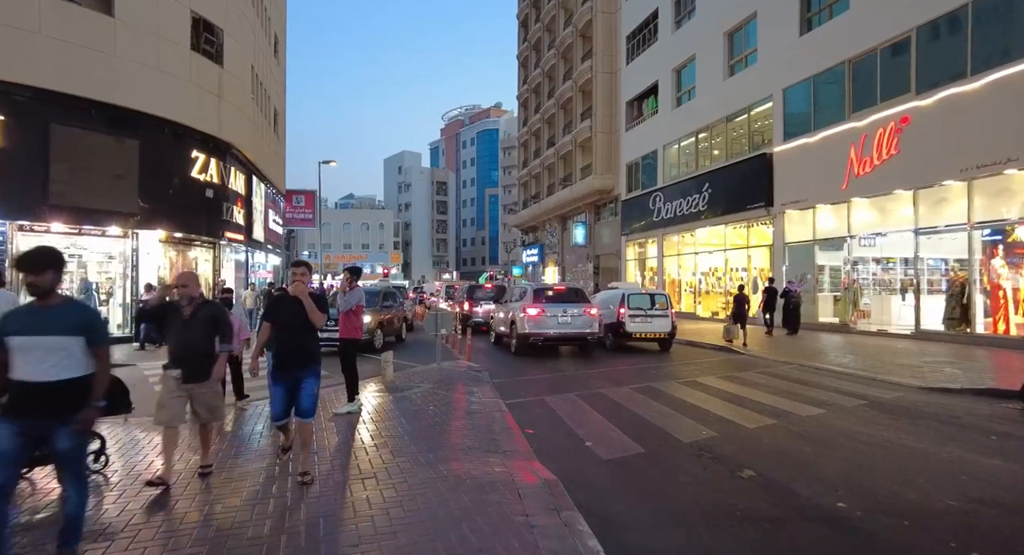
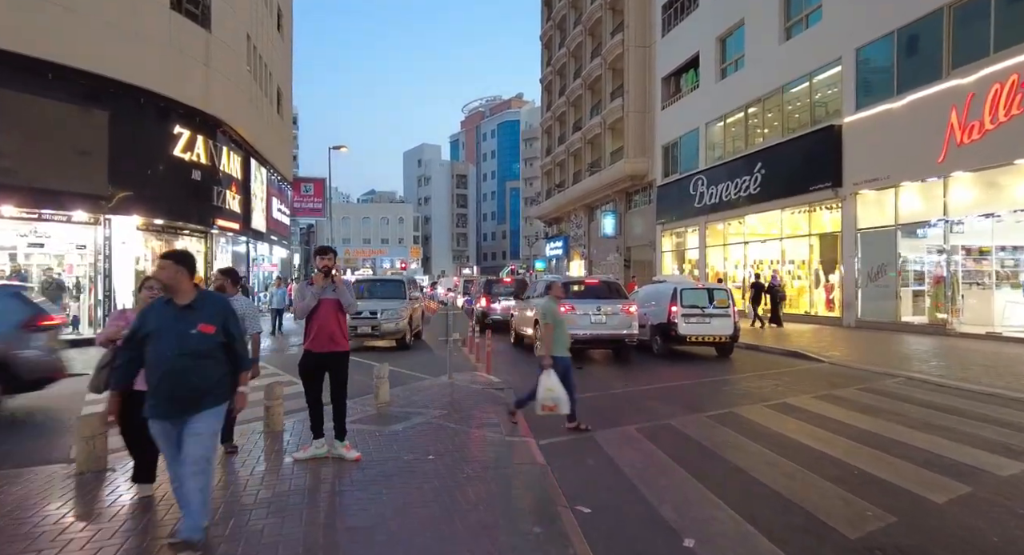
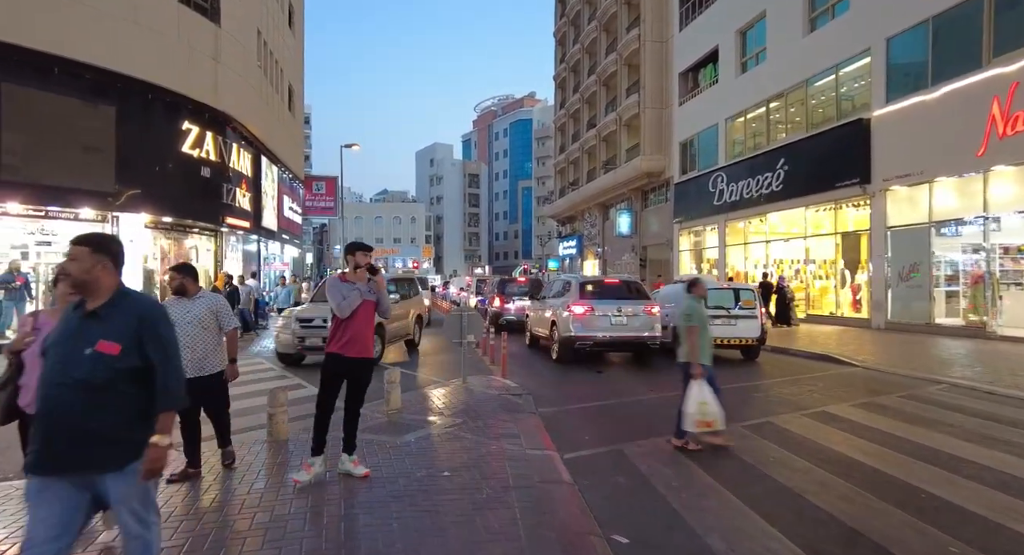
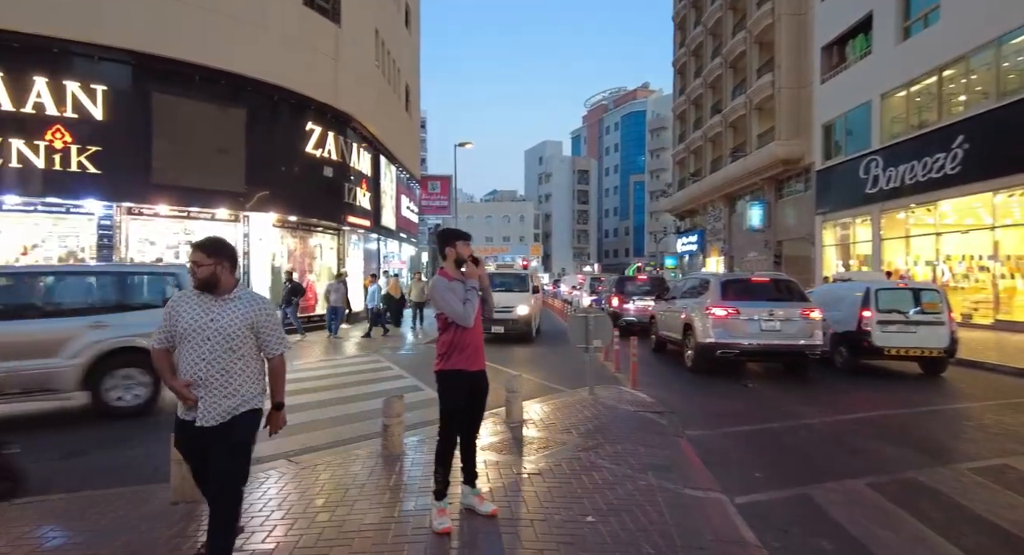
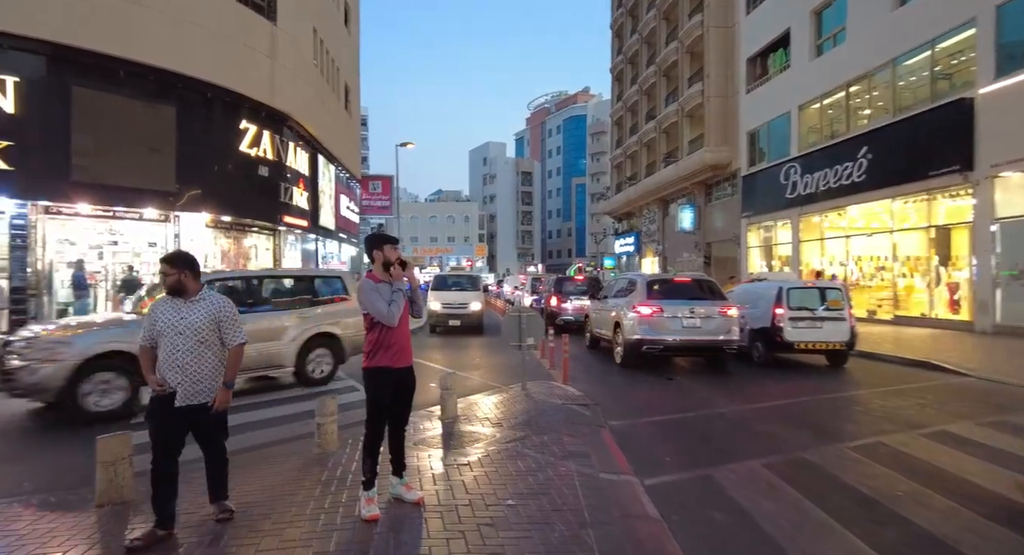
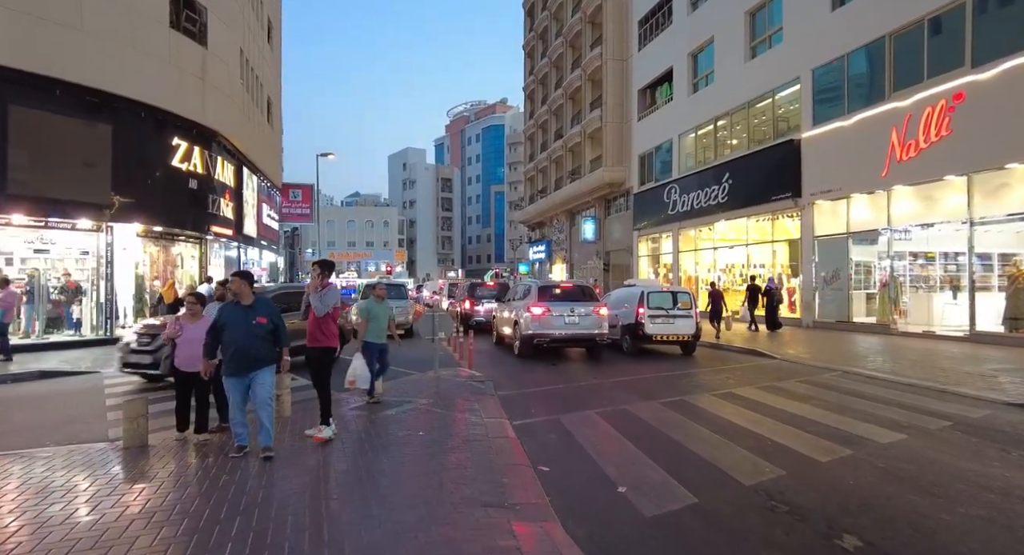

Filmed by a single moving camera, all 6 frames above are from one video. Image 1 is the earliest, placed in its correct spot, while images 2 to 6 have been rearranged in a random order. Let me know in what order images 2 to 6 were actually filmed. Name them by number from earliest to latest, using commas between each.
6, 2, 3, 5, 4
